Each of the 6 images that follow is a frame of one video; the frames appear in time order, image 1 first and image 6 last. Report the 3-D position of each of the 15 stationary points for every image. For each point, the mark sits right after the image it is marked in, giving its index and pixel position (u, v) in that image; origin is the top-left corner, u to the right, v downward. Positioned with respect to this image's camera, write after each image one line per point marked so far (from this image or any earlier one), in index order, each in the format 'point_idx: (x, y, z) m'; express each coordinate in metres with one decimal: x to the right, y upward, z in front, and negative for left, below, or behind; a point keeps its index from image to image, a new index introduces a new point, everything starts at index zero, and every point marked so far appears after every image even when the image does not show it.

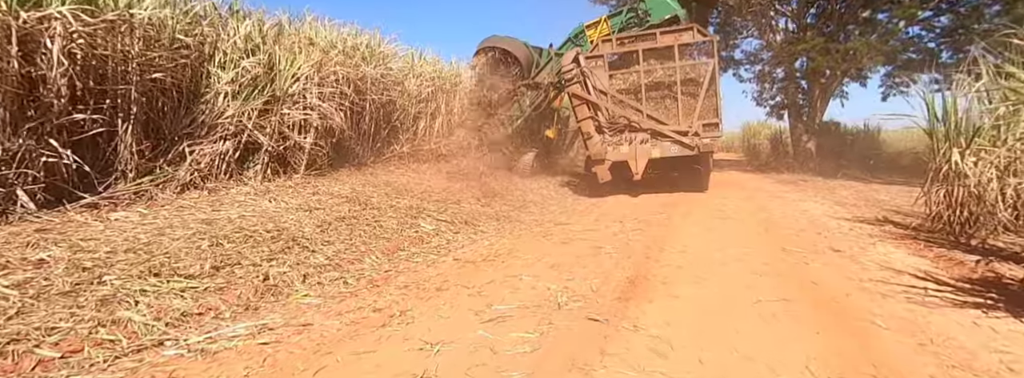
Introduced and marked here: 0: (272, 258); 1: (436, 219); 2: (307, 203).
0: (-1.9, -0.5, +4.0) m
1: (-0.9, -0.3, +6.1) m
2: (-2.4, -0.2, +6.1) m
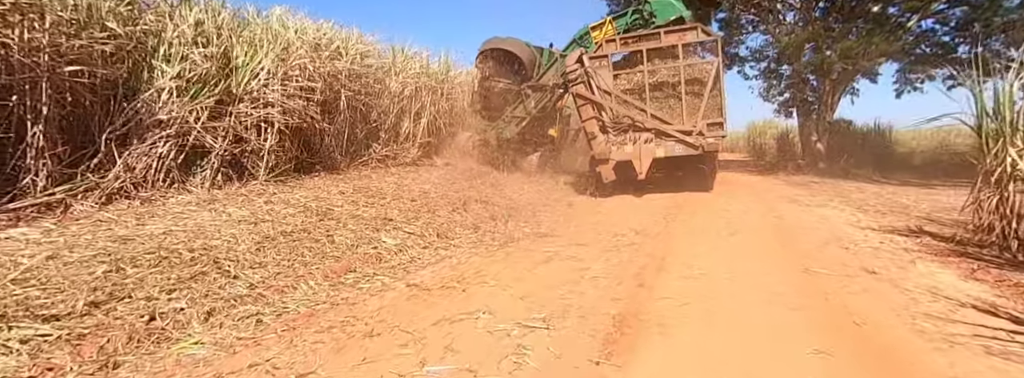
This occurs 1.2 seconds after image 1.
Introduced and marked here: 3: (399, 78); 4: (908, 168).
0: (-2.1, -0.6, +3.2) m
1: (-1.1, -0.4, +5.3) m
2: (-2.7, -0.3, +5.3) m
3: (-2.3, +2.2, +10.1) m
4: (+13.4, +0.7, +17.6) m
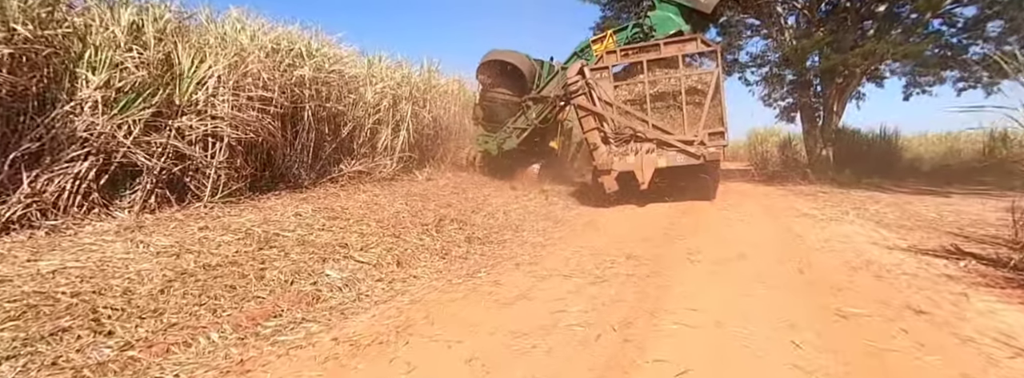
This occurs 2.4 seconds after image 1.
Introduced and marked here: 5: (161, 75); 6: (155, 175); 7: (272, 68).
0: (-2.4, -0.8, +2.5) m
1: (-1.4, -0.6, +4.6) m
2: (-2.9, -0.5, +4.6) m
3: (-2.5, +1.8, +9.4) m
4: (+13.2, +0.5, +16.8) m
5: (-4.0, +1.3, +5.9) m
6: (-3.9, +0.2, +5.6) m
7: (-3.3, +1.7, +7.0) m
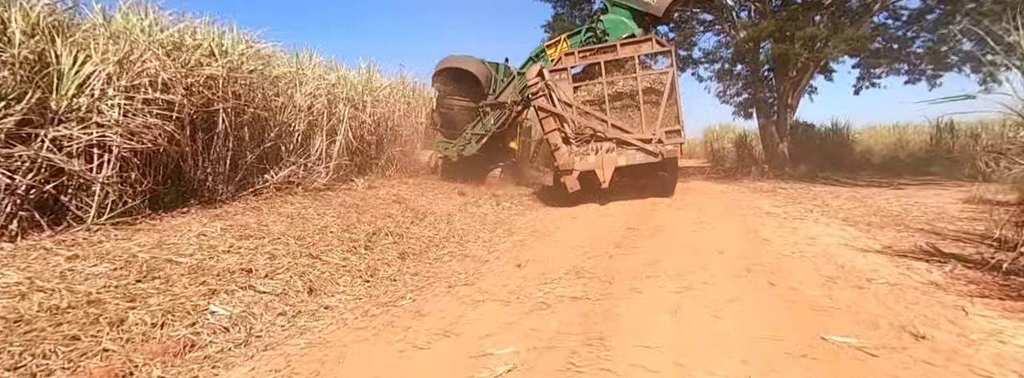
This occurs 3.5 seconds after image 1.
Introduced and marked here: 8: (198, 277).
0: (-2.8, -0.9, +1.7) m
1: (-1.9, -0.8, +3.8) m
2: (-3.4, -0.6, +3.7) m
3: (-3.5, +1.6, +8.6) m
4: (+11.8, +0.7, +17.0) m
5: (-4.7, +1.1, +5.0) m
6: (-4.5, 0.0, +4.7) m
7: (-4.0, +1.5, +6.2) m
8: (-2.4, -0.7, +4.0) m
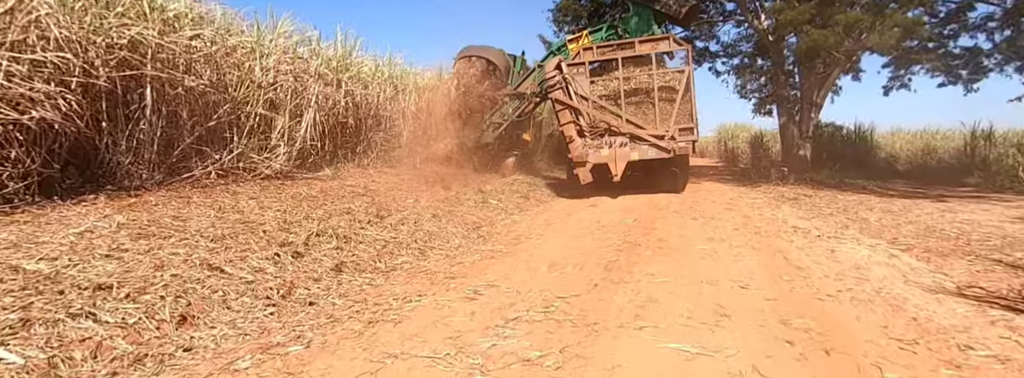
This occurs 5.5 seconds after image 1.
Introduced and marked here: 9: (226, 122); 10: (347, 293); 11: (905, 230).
0: (-3.1, -0.9, +0.6) m
1: (-2.2, -0.7, +2.8) m
2: (-3.8, -0.5, +2.7) m
3: (-3.6, +1.8, +7.5) m
4: (+11.7, +0.4, +15.7) m
5: (-4.9, +1.3, +3.9) m
6: (-4.8, +0.1, +3.7) m
7: (-4.2, +1.6, +5.1) m
8: (-2.7, -0.6, +2.9) m
9: (-3.8, +0.9, +6.9) m
10: (-1.2, -0.7, +3.7) m
11: (+4.3, -0.5, +5.6) m
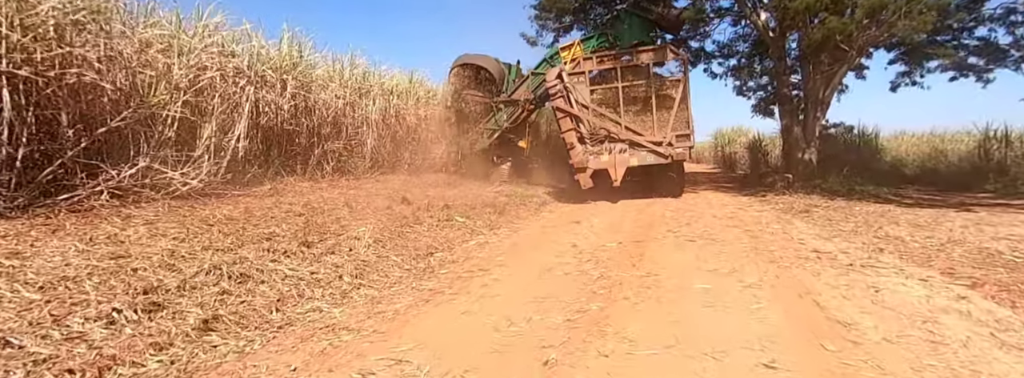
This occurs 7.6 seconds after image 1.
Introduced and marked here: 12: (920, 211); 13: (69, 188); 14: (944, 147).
0: (-3.5, -1.0, -0.5) m
1: (-2.6, -0.9, +1.6) m
2: (-4.2, -0.7, +1.5) m
3: (-4.1, +1.6, +6.4) m
4: (+11.2, +0.3, +14.7) m
5: (-5.3, +1.1, +2.8) m
6: (-5.2, -0.1, +2.5) m
7: (-4.6, +1.4, +4.0) m
8: (-3.1, -0.8, +1.8) m
9: (-4.3, +0.7, +5.8) m
10: (-1.6, -0.9, +2.5) m
11: (+3.9, -0.6, +4.5) m
12: (+6.6, -0.3, +8.4) m
13: (-4.4, 0.0, +5.2) m
14: (+14.3, +1.4, +17.1) m
